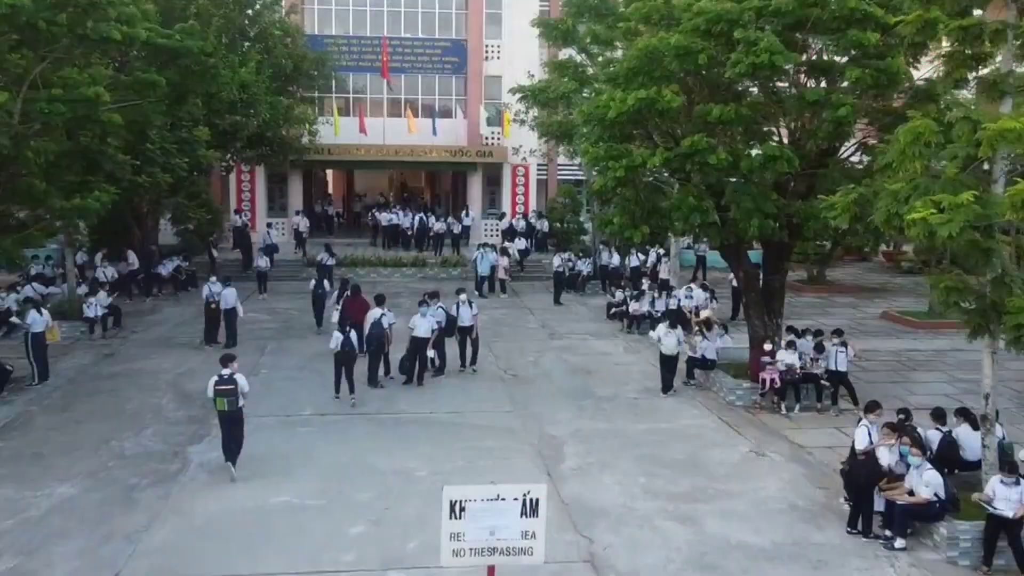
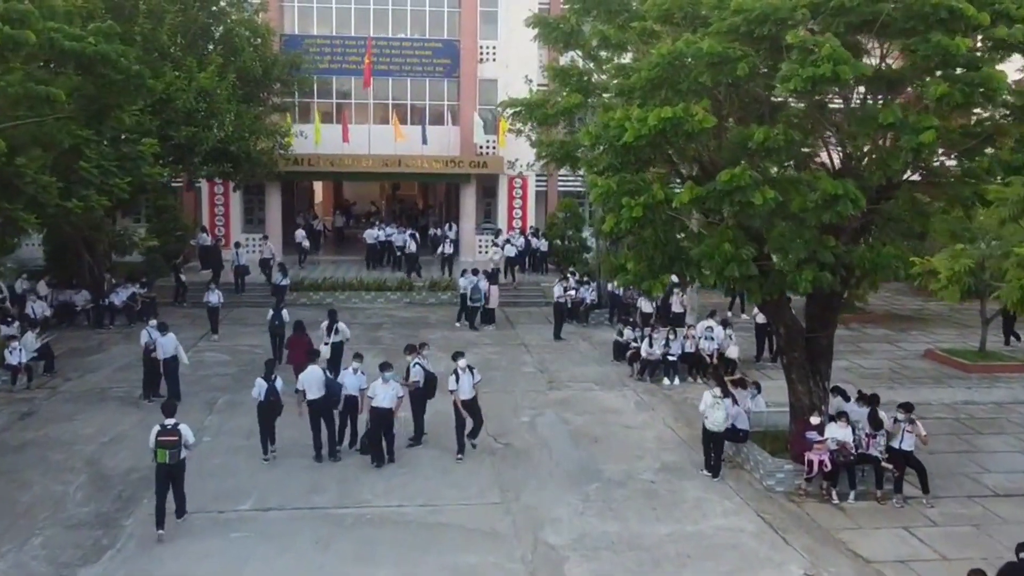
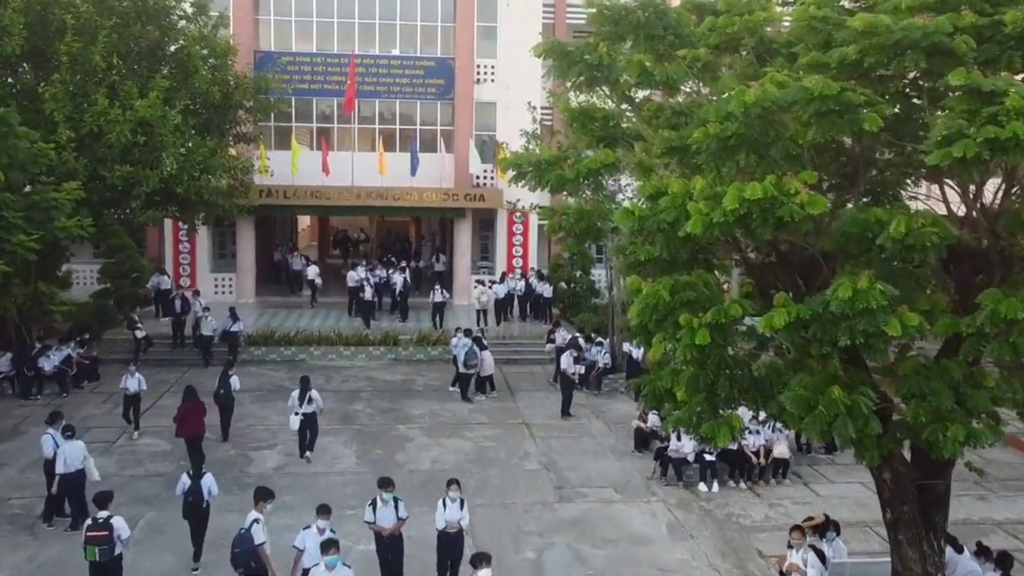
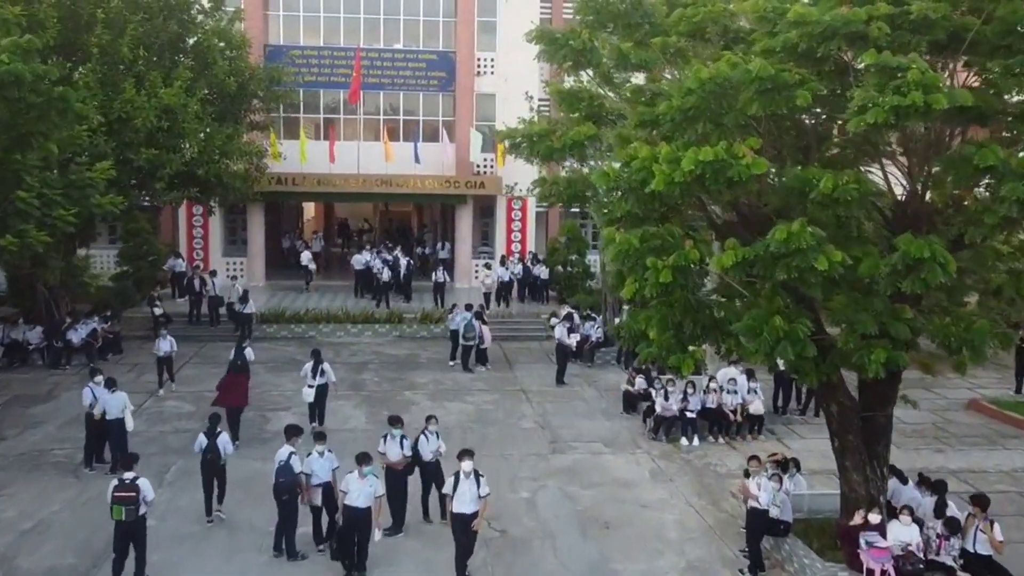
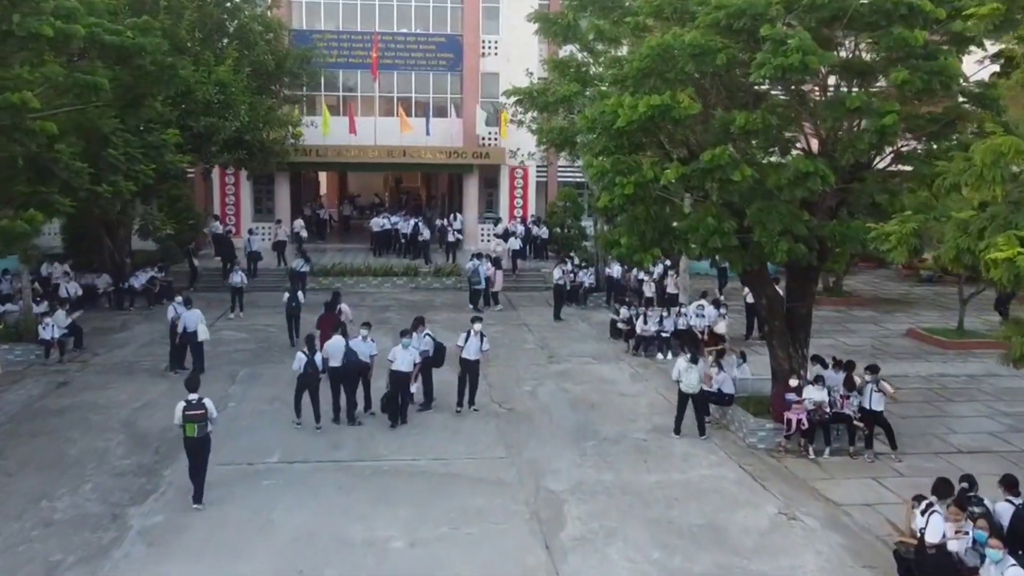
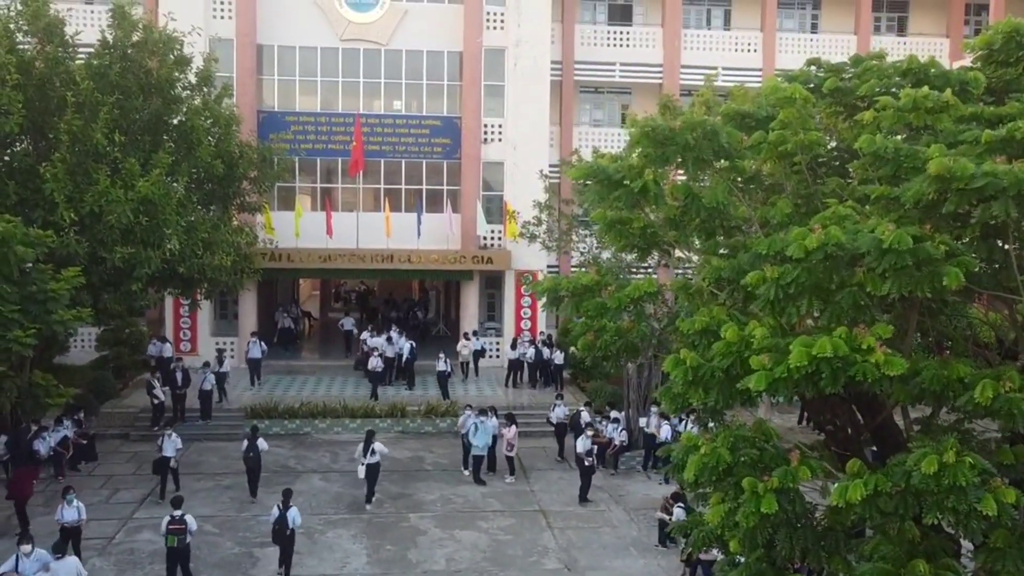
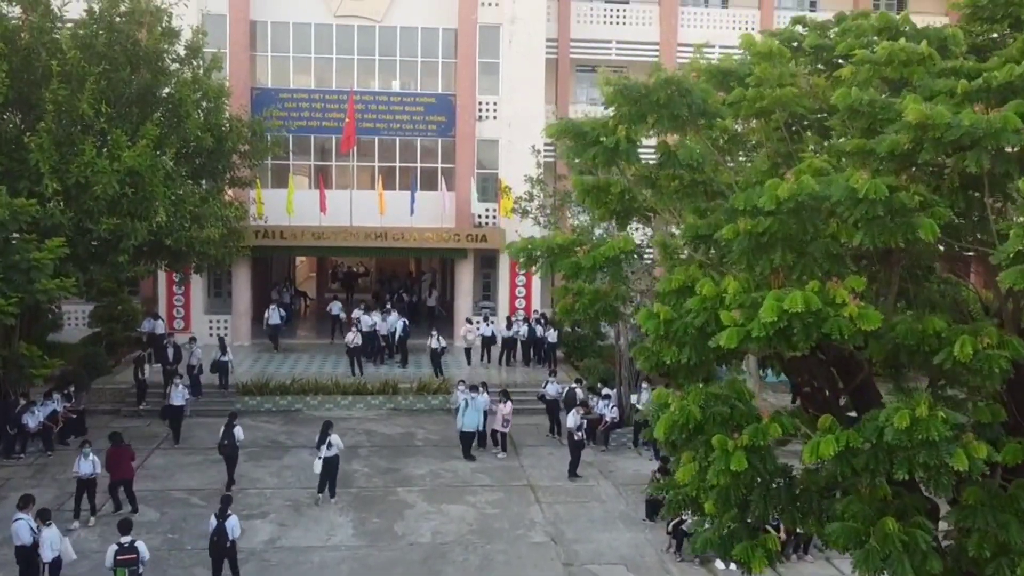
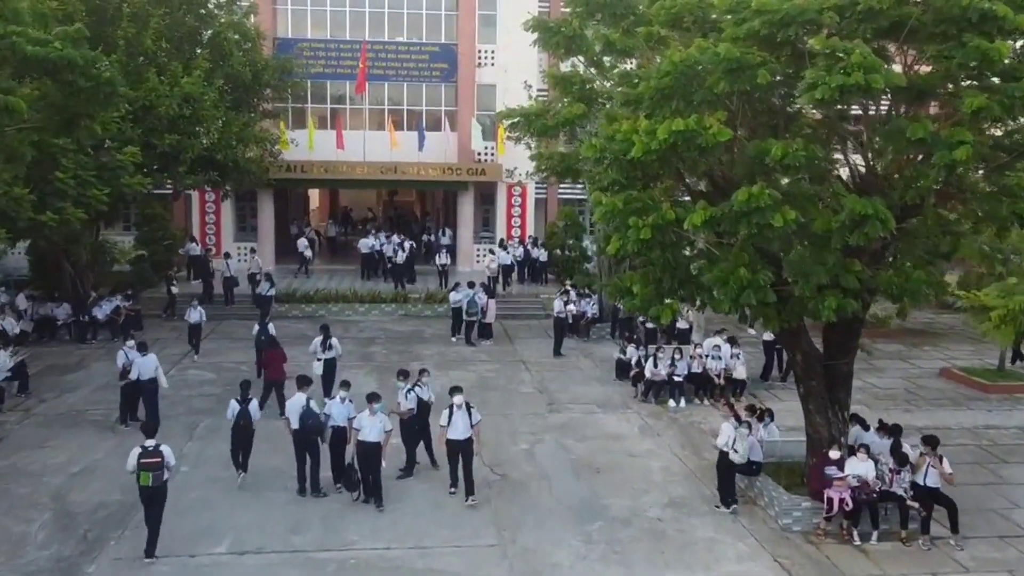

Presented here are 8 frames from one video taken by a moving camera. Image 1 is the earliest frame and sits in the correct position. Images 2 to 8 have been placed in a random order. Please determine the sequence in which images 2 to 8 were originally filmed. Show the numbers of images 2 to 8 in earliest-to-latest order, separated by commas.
5, 2, 8, 4, 3, 7, 6
